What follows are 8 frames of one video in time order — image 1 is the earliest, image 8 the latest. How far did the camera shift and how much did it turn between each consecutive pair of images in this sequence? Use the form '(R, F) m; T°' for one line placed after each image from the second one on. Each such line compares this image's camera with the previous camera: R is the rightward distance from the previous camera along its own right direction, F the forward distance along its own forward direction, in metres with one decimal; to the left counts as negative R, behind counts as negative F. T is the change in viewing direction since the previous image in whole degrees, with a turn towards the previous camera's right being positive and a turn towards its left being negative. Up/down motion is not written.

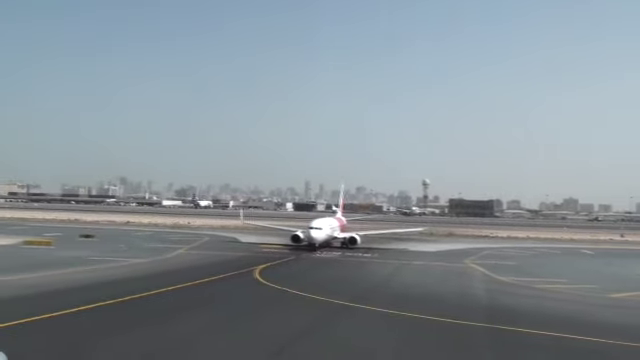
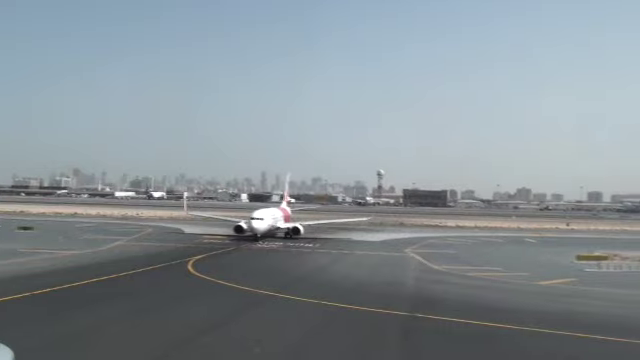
(+1.0, +0.2) m; +3°
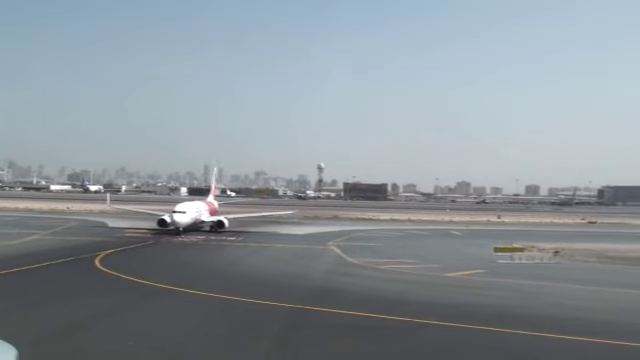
(+1.3, +0.2) m; +4°
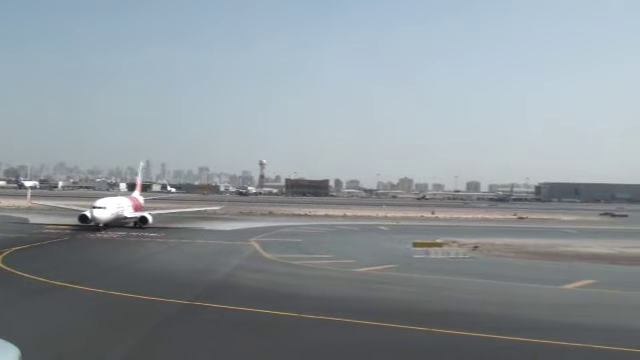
(+1.4, +0.1) m; +4°
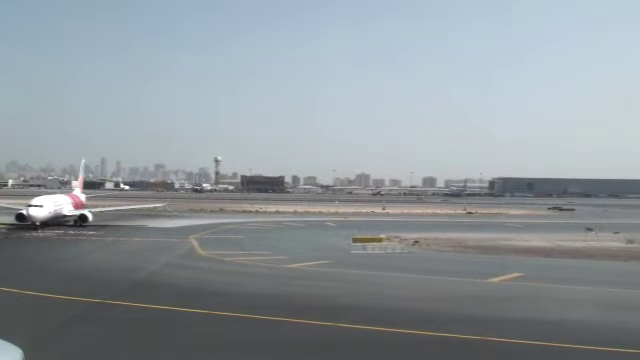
(+1.1, +0.2) m; +3°
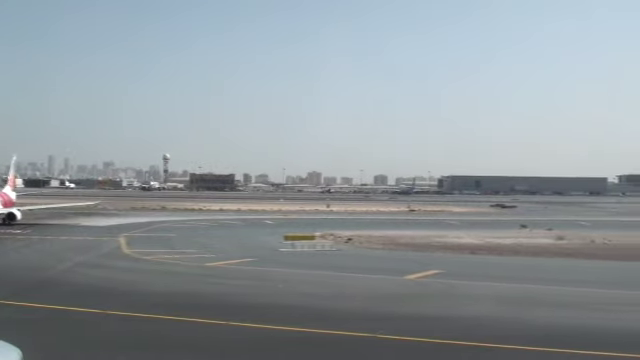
(+1.2, +0.2) m; +3°
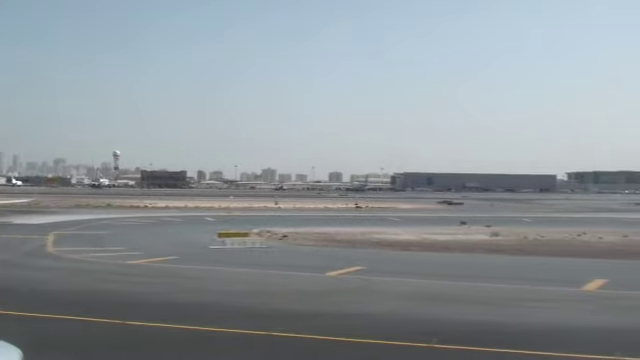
(+1.2, +0.2) m; +3°
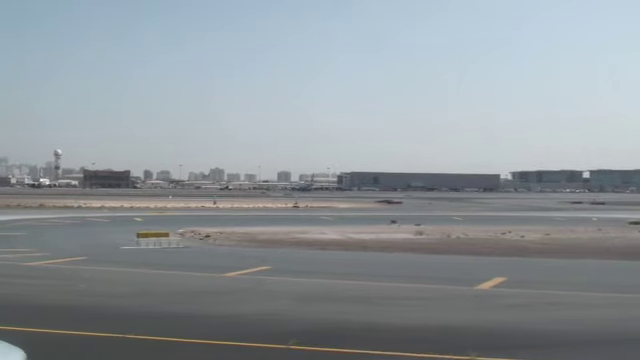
(+1.6, +0.3) m; +3°
